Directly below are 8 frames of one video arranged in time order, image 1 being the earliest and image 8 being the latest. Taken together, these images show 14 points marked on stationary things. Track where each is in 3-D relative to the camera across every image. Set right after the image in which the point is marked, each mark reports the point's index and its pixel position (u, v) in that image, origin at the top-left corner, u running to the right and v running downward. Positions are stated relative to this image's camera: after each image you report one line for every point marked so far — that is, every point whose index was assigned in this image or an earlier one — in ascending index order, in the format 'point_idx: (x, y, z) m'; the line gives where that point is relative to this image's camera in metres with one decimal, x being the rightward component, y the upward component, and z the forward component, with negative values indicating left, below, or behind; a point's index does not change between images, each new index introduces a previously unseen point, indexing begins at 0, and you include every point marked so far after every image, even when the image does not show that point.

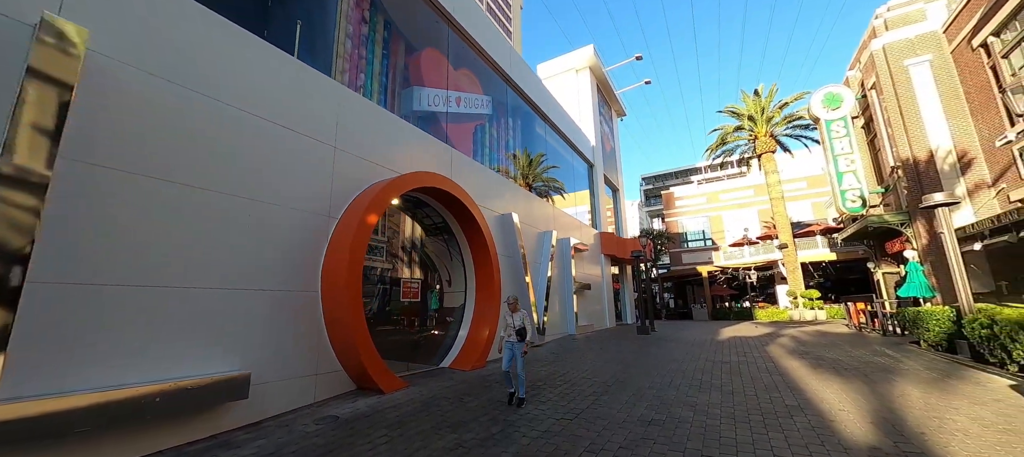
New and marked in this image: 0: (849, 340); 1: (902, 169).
0: (+9.3, -3.2, +10.9) m
1: (+15.0, +2.3, +15.2) m
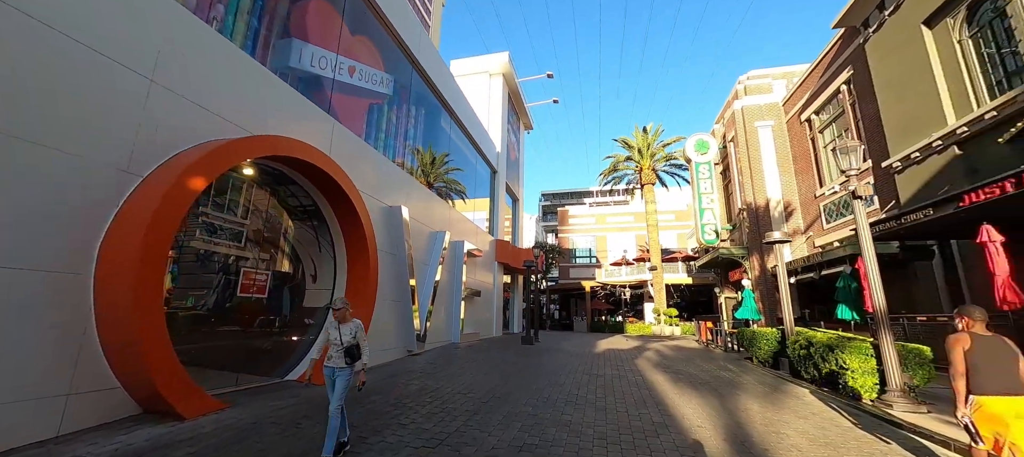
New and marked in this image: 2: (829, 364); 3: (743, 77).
0: (+5.9, -4.0, +12.4) m
1: (+10.9, +0.8, +18.1) m
2: (+5.1, -2.2, +6.2) m
3: (+11.1, +7.3, +18.9) m
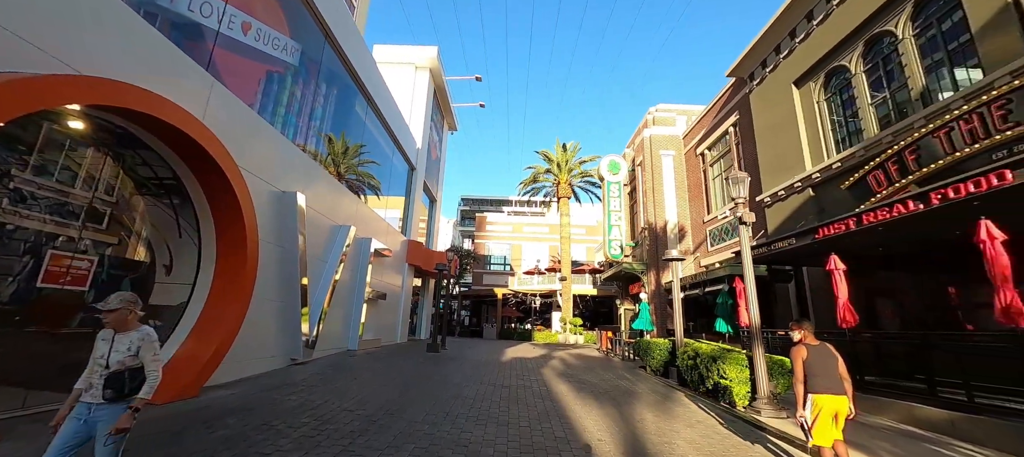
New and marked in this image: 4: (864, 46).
0: (+2.9, -4.5, +13.0) m
1: (+6.9, -0.1, +19.8) m
2: (+3.5, -2.6, +6.9) m
3: (+7.4, +6.4, +20.7) m
4: (+9.2, +4.7, +10.2) m
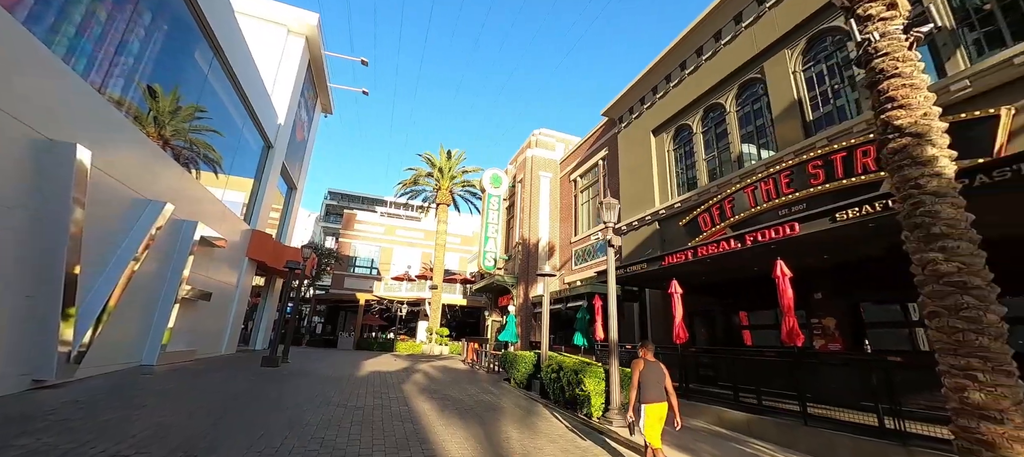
0: (-1.6, -4.8, +12.8) m
1: (+0.5, -0.9, +20.6) m
2: (+1.1, -2.9, +7.2) m
3: (+1.3, +5.5, +21.9) m
4: (+6.2, +3.7, +12.4) m
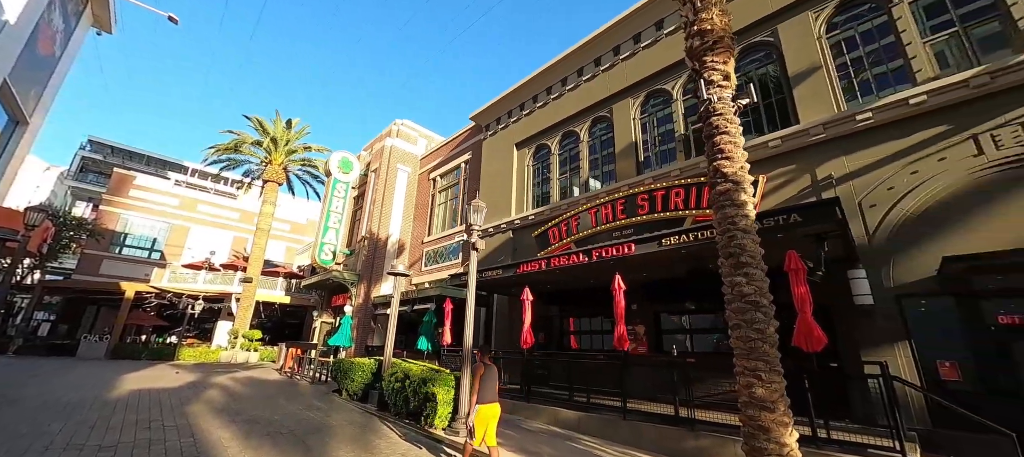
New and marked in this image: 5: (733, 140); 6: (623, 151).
0: (-6.5, -4.4, +10.8) m
1: (-7.0, -0.6, +18.9) m
2: (-1.6, -2.9, +6.7) m
3: (-6.1, +5.6, +20.7) m
4: (+1.8, +3.3, +13.6) m
5: (+2.7, +1.1, +4.7) m
6: (+3.3, +2.2, +11.4) m
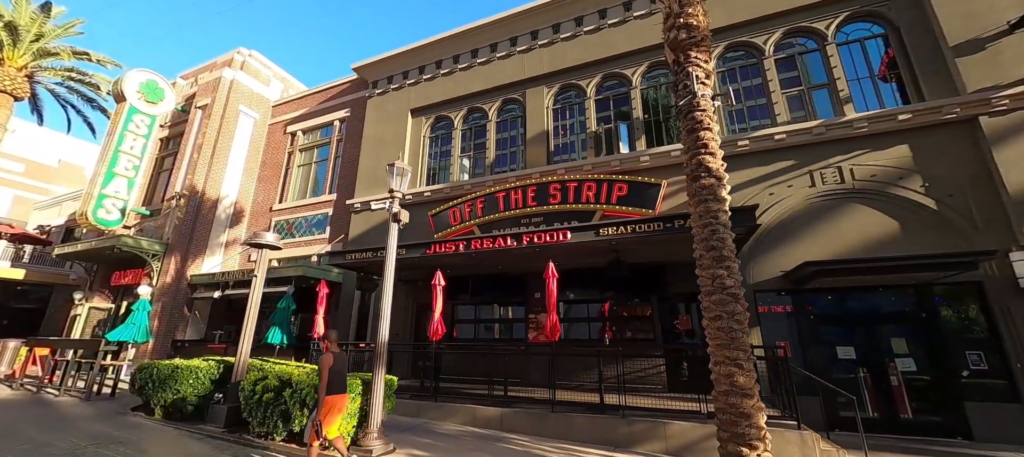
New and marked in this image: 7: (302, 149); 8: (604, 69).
0: (-8.7, -3.2, +7.0) m
1: (-12.0, +1.0, +14.2) m
2: (-2.6, -2.3, +5.1) m
3: (-11.2, +7.2, +16.1) m
4: (-1.5, +3.8, +12.7) m
5: (+2.5, +1.1, +4.9) m
6: (+0.6, +2.6, +11.2) m
7: (-8.0, +3.0, +14.8) m
8: (+2.6, +4.6, +11.5) m
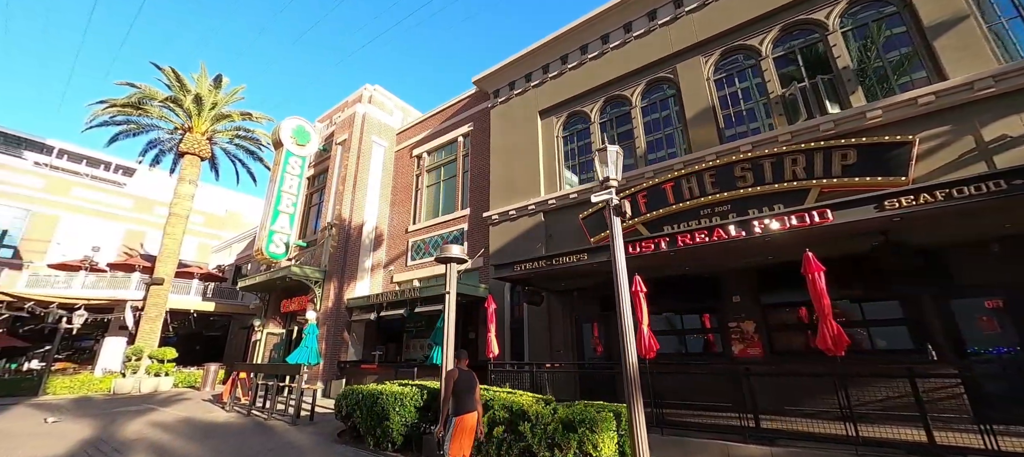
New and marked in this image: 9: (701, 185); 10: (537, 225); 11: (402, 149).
0: (-4.9, -3.7, +7.2) m
1: (-6.9, 0.0, +15.1) m
2: (+0.6, -2.3, +4.1) m
3: (-6.2, +6.2, +17.1) m
4: (+2.8, +3.8, +11.5) m
5: (+5.2, +1.6, +3.0) m
6: (+4.6, +2.7, +9.6) m
7: (-3.0, +2.3, +15.0) m
8: (+6.4, +5.0, +9.5) m
9: (+4.2, +1.0, +8.5) m
10: (+0.9, +0.1, +10.8) m
11: (-4.5, +3.3, +16.4) m
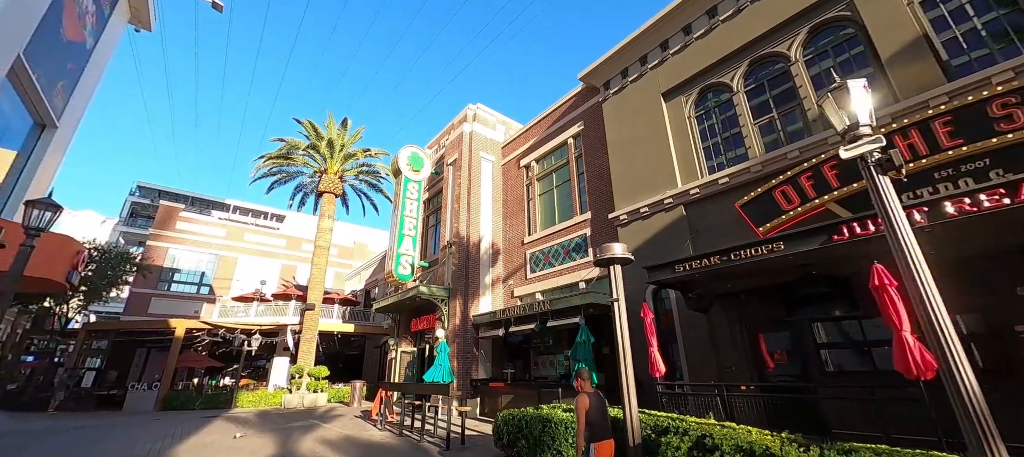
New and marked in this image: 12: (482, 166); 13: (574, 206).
0: (-1.9, -4.0, +6.9) m
1: (-2.2, -0.7, +15.3) m
2: (+2.5, -2.0, +2.6) m
3: (-1.6, +5.5, +17.2) m
4: (+6.0, +4.1, +9.6) m
5: (+6.4, +2.3, +0.6) m
6: (+7.3, +3.3, +7.2) m
7: (+1.3, +2.0, +14.2) m
8: (+8.9, +5.7, +6.8) m
9: (+6.8, +1.5, +6.2) m
10: (+4.2, +0.3, +9.2) m
11: (+0.1, +2.8, +16.0) m
12: (-1.1, +2.6, +16.0) m
13: (+2.3, +0.8, +14.4) m
